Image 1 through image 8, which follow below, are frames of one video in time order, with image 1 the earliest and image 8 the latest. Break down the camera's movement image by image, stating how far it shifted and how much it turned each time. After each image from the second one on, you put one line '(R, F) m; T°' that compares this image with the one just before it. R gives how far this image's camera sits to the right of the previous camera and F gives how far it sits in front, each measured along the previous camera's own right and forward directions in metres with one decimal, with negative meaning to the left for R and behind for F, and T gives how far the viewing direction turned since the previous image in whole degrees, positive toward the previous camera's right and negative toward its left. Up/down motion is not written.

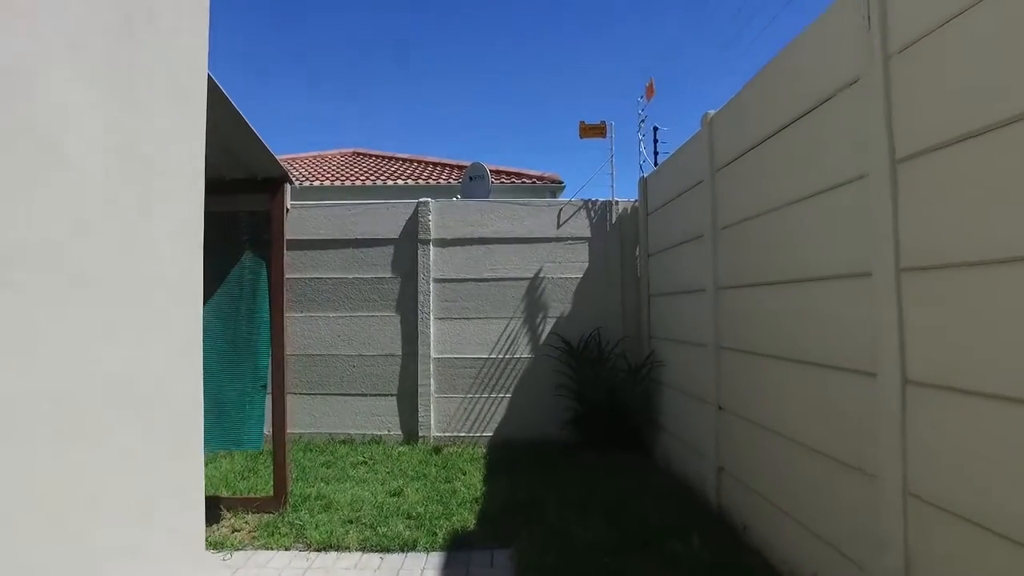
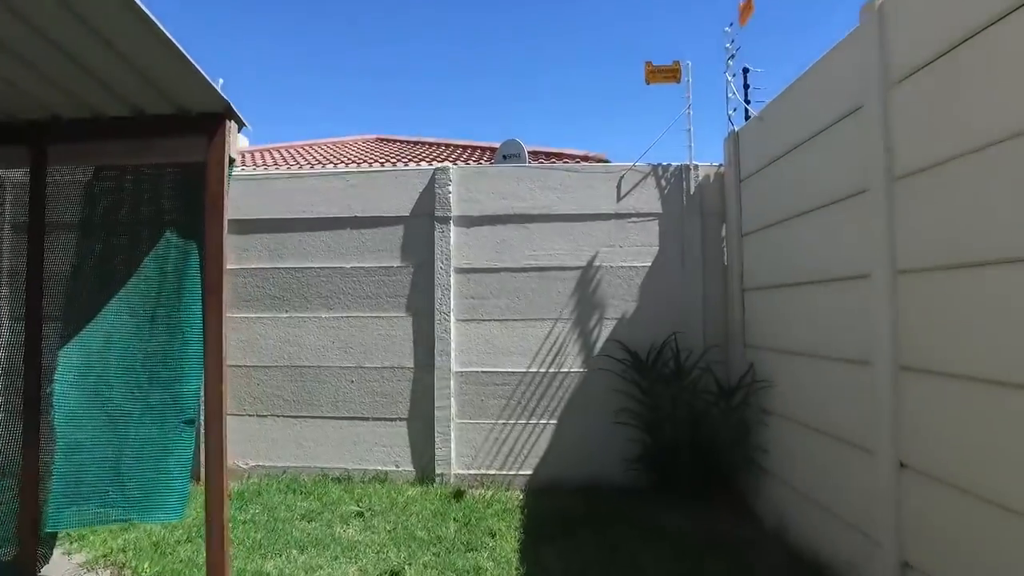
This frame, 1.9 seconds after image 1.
(-0.1, +1.6) m; -3°
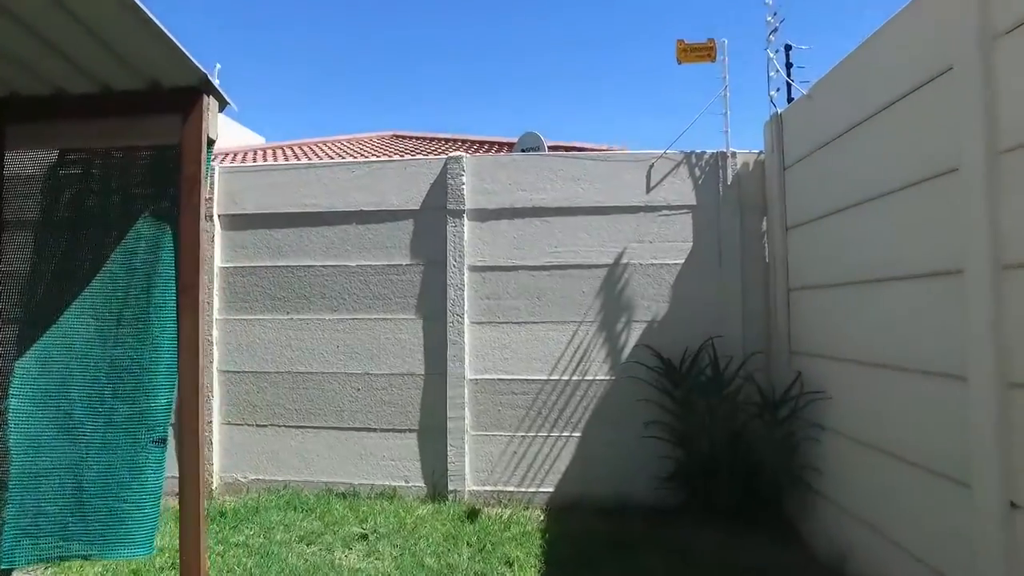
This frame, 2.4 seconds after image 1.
(0.0, +0.4) m; -2°
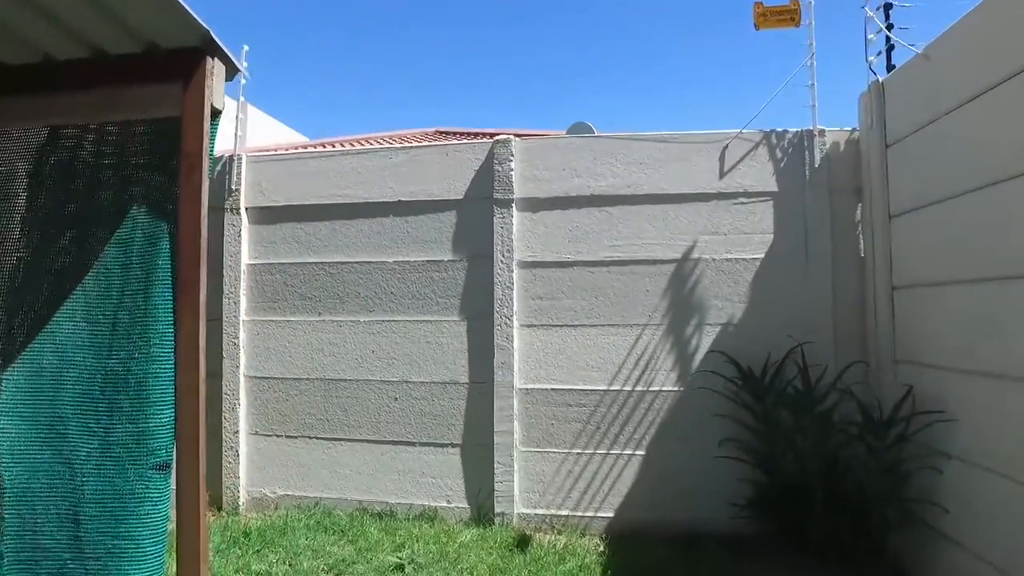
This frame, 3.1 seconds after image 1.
(-0.1, +0.5) m; -4°
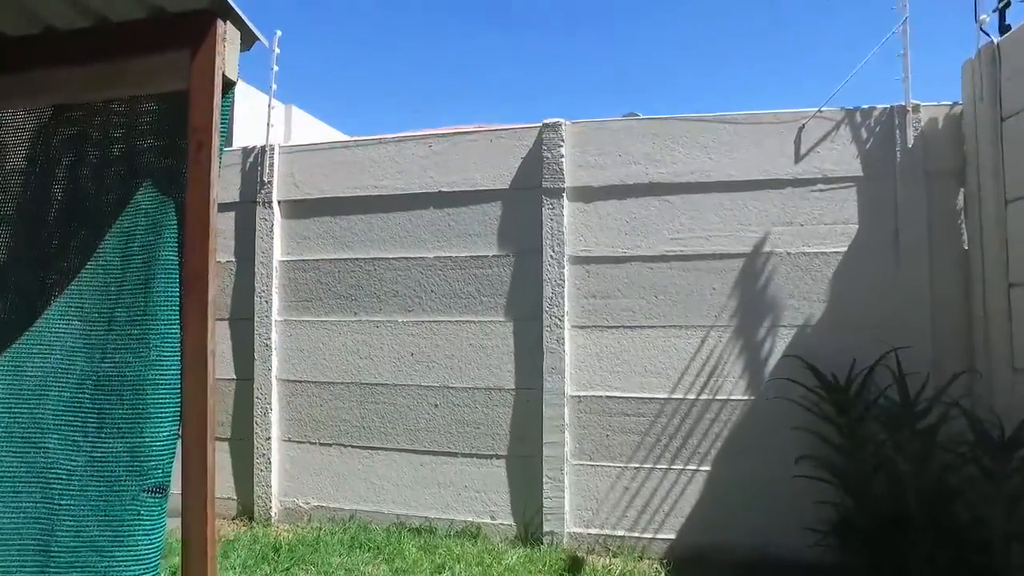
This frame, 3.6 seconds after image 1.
(0.0, +0.4) m; -4°
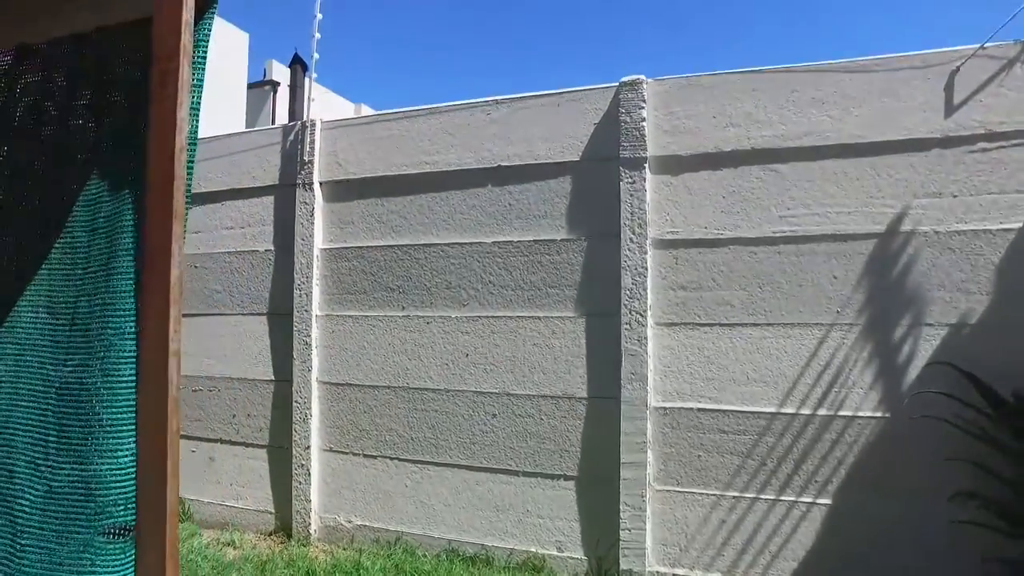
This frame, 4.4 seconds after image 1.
(0.0, +0.6) m; -6°
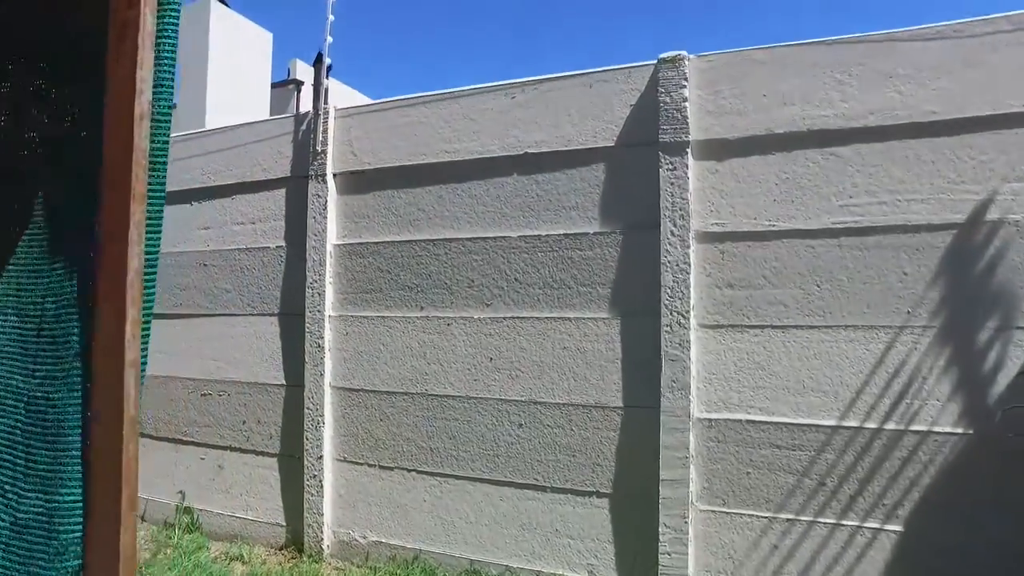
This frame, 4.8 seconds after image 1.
(0.0, +0.3) m; -2°
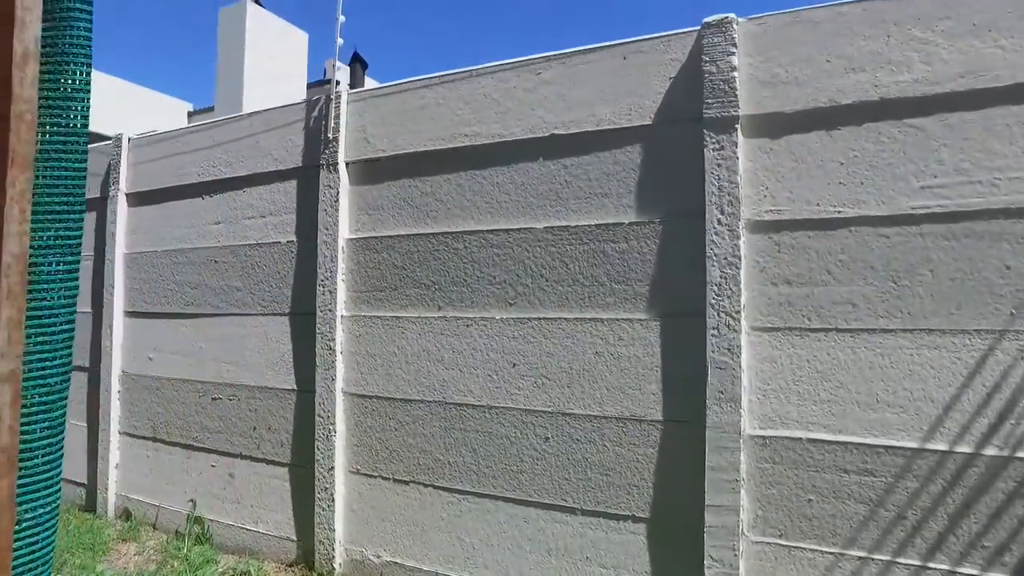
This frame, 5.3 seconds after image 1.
(+0.1, +0.3) m; -4°
